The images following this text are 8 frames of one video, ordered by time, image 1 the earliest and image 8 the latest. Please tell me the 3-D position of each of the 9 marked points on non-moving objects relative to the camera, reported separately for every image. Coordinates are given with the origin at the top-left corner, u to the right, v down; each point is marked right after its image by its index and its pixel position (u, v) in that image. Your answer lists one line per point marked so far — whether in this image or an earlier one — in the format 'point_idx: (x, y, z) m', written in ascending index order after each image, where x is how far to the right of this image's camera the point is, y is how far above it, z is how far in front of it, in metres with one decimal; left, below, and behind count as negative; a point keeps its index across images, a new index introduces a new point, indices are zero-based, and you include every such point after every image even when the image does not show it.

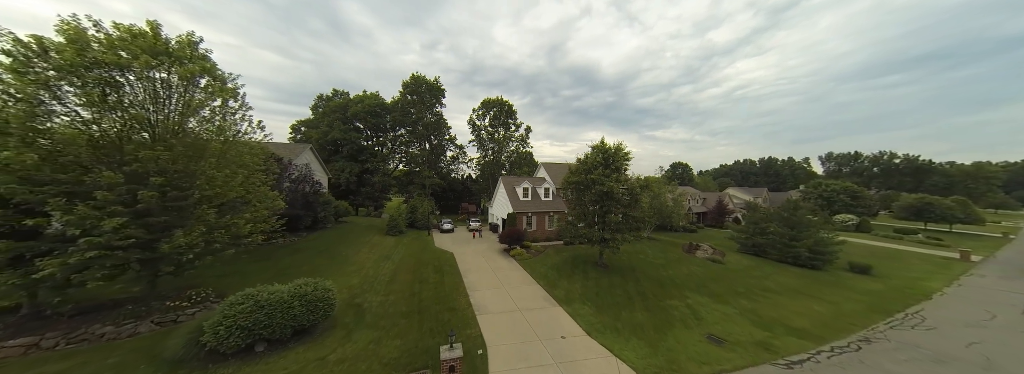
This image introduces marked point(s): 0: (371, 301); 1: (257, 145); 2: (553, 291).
0: (-6.3, -5.0, +12.5) m
1: (-11.5, +2.0, +12.8) m
2: (+2.1, -5.2, +13.7) m
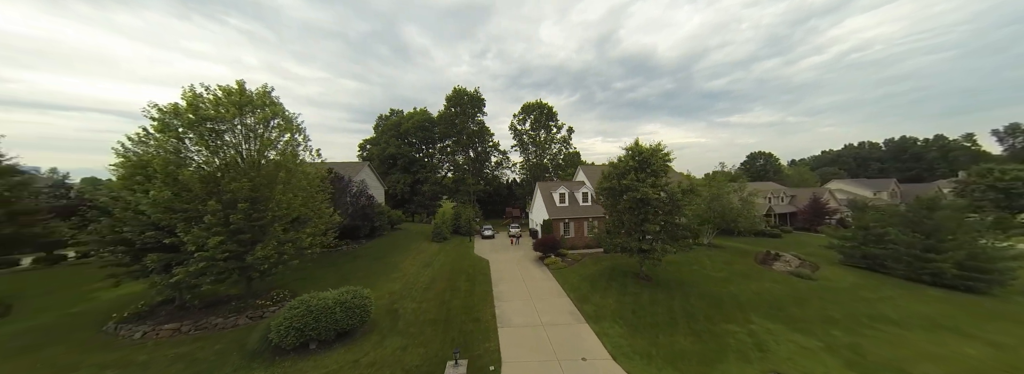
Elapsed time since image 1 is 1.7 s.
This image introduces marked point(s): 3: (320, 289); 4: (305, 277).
0: (-5.1, -5.8, +13.6) m
1: (-10.4, +1.0, +15.0) m
2: (+3.4, -5.7, +13.3) m
3: (-10.6, -5.5, +15.8) m
4: (-12.3, -5.3, +17.1) m
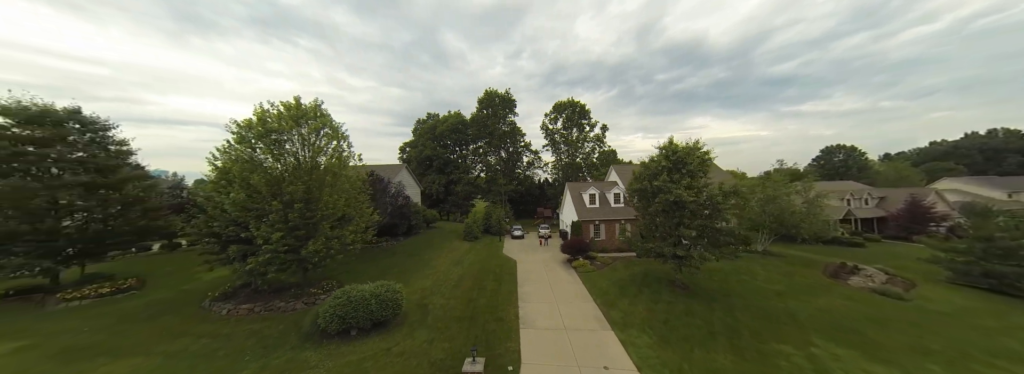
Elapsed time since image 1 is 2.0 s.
0: (-3.9, -5.9, +14.3) m
1: (-9.0, +0.9, +16.3) m
2: (+4.5, -5.8, +12.9) m
3: (-9.1, -5.6, +17.1) m
4: (-10.7, -5.4, +18.7) m
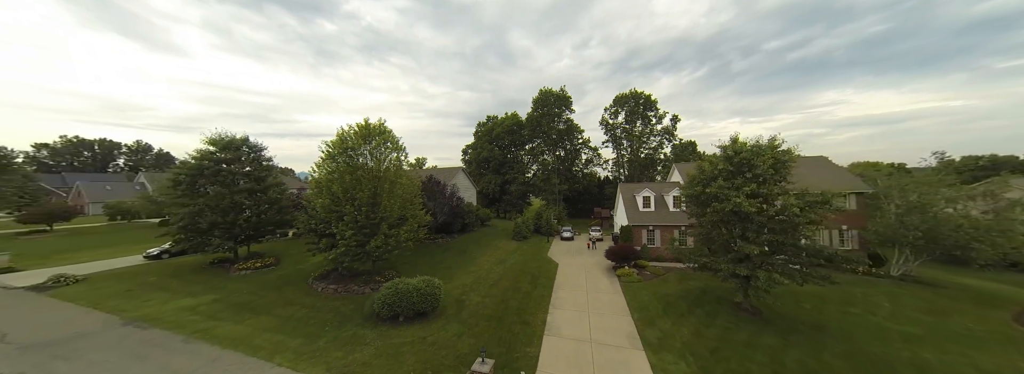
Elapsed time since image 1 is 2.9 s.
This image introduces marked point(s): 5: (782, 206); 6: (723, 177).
0: (-2.2, -6.1, +15.1) m
1: (-6.7, +0.7, +18.1) m
2: (+5.6, -6.1, +11.8) m
3: (-6.7, -5.7, +19.0) m
4: (-7.8, -5.6, +20.8) m
5: (+10.8, -0.8, +11.0) m
6: (+9.7, +0.4, +12.4) m
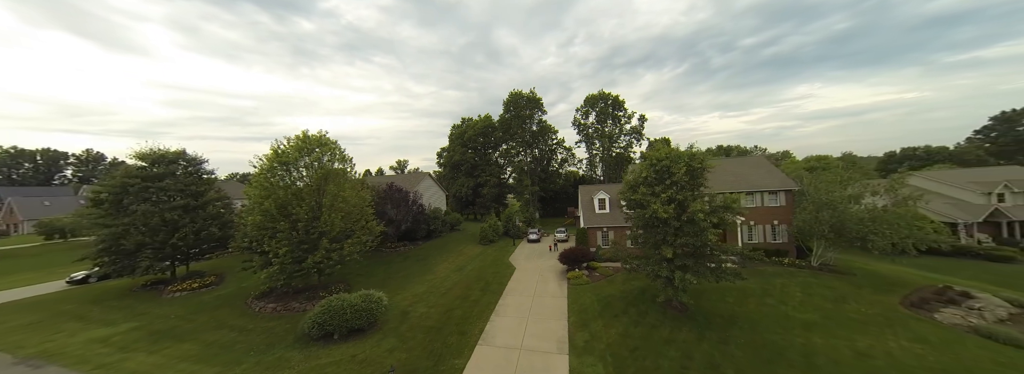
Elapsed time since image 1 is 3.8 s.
0: (-5.2, -6.7, +15.1) m
1: (-10.0, 0.0, +17.9) m
2: (+2.8, -6.5, +12.3) m
3: (-9.8, -6.5, +18.8) m
4: (-11.1, -6.3, +20.5) m
5: (+7.9, -1.0, +11.8) m
6: (+6.6, +0.1, +13.1) m
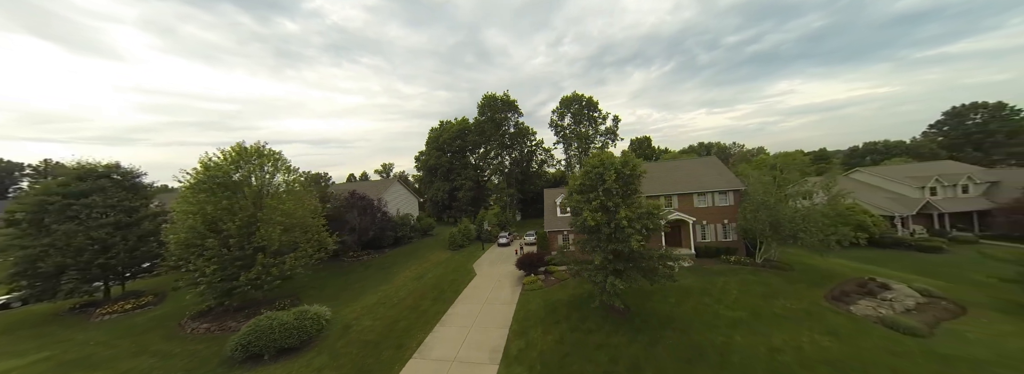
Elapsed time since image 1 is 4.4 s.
0: (-8.1, -7.3, +14.9) m
1: (-13.2, -0.8, +17.4) m
2: (+0.1, -6.9, +12.4) m
3: (-12.9, -7.2, +18.3) m
4: (-14.2, -7.1, +20.0) m
5: (+5.0, -1.3, +12.1) m
6: (+3.6, -0.2, +13.3) m
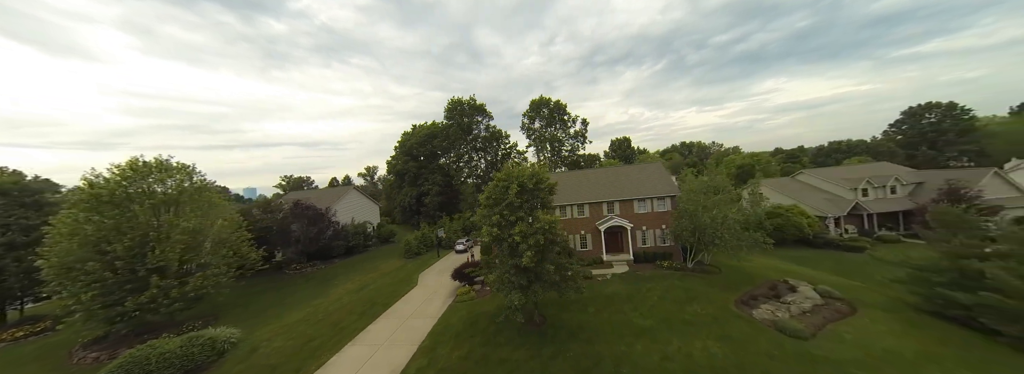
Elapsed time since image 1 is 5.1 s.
0: (-12.4, -8.1, +14.3) m
1: (-17.7, -1.7, +16.7) m
2: (-4.2, -7.6, +12.1) m
3: (-17.3, -8.1, +17.6) m
4: (-18.7, -8.0, +19.2) m
5: (+0.7, -1.9, +12.0) m
6: (-0.7, -0.8, +13.2) m
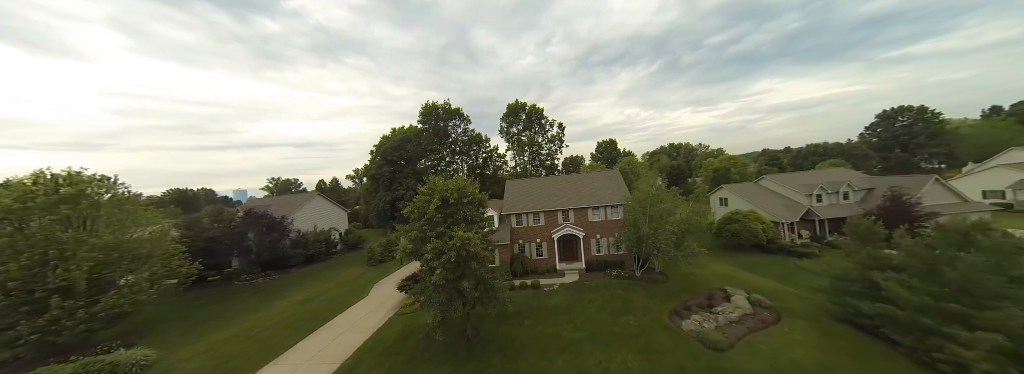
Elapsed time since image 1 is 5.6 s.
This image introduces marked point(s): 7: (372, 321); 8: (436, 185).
0: (-15.9, -8.8, +13.7) m
1: (-21.3, -2.4, +16.0) m
2: (-7.7, -8.2, +11.7) m
3: (-20.9, -8.8, +16.9) m
4: (-22.4, -8.7, +18.5) m
5: (-2.8, -2.5, +11.8) m
6: (-4.3, -1.4, +13.0) m
7: (-8.6, -8.3, +17.2) m
8: (-3.4, +0.1, +13.0) m
